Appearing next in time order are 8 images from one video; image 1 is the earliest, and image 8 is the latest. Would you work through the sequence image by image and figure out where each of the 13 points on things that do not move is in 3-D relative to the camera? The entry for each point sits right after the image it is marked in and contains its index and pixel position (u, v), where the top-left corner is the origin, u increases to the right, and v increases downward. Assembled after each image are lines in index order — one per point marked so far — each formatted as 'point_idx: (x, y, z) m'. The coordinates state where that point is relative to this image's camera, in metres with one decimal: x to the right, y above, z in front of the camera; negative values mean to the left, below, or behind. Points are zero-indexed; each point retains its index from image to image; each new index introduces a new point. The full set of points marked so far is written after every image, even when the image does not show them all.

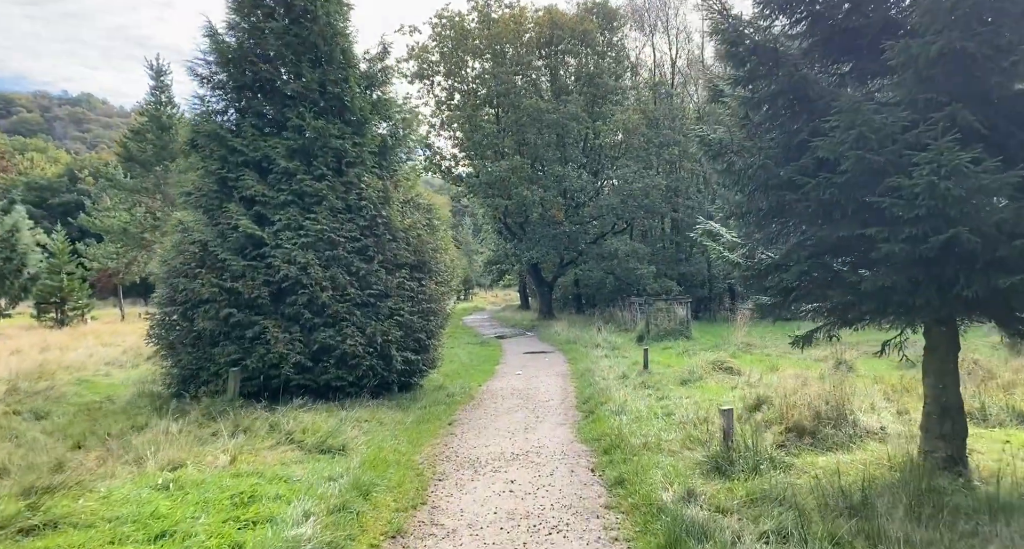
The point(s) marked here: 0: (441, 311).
0: (-1.3, -0.7, +15.8) m
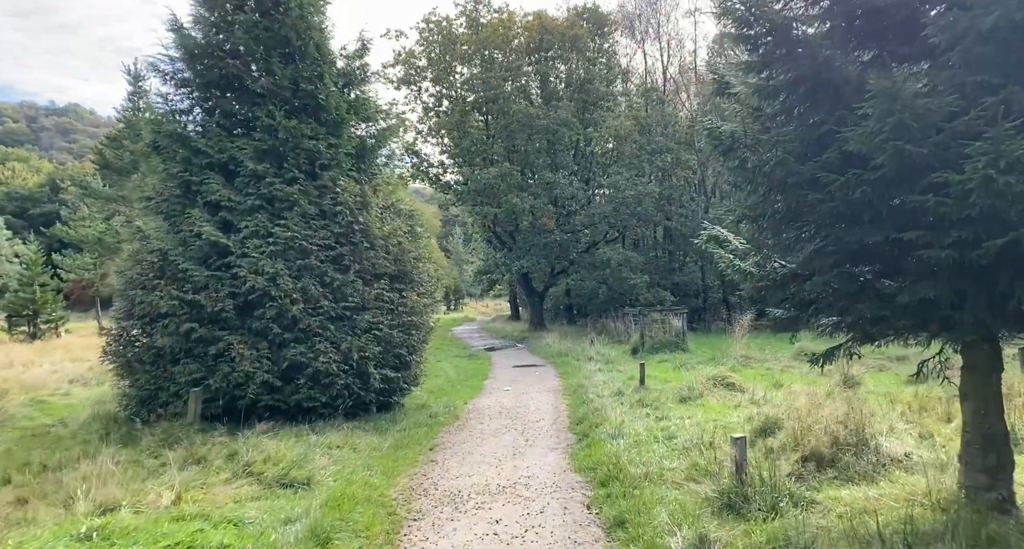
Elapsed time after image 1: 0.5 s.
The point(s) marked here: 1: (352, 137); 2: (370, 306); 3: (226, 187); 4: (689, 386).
0: (-1.5, -0.9, +14.8) m
1: (-2.6, +2.3, +14.3) m
2: (-2.2, -0.5, +13.6) m
3: (-4.3, +1.3, +13.2) m
4: (+3.1, -2.0, +15.3) m
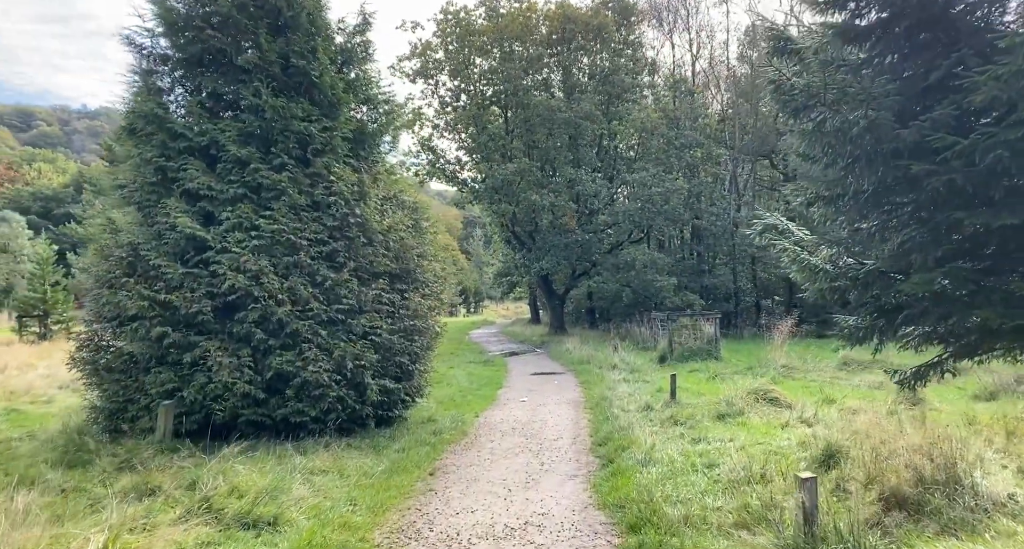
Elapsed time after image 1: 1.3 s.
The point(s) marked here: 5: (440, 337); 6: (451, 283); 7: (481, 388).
0: (-1.3, -0.8, +13.2) m
1: (-2.4, +2.3, +12.8) m
2: (-2.0, -0.5, +12.1) m
3: (-4.1, +1.3, +11.8) m
4: (+3.3, -2.0, +13.7) m
5: (-1.3, -1.0, +14.5) m
6: (-1.2, -0.1, +15.4) m
7: (-0.7, -2.6, +19.9) m
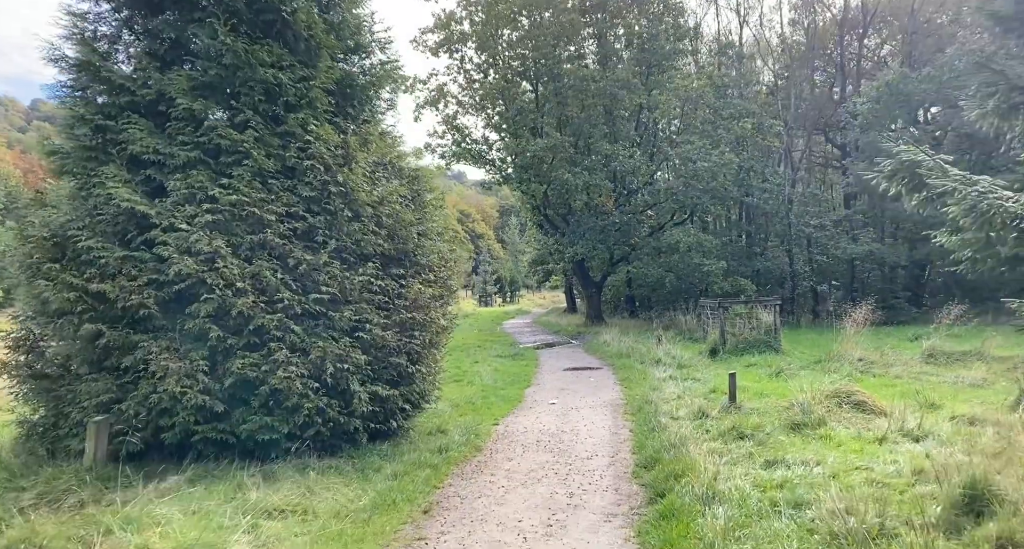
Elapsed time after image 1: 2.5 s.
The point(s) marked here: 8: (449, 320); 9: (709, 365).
0: (-1.0, -0.6, +10.9) m
1: (-2.1, +2.5, +10.5) m
2: (-1.8, -0.3, +9.8) m
3: (-3.9, +1.5, +9.6) m
4: (+3.6, -1.7, +11.2) m
5: (-0.9, -0.8, +12.2) m
6: (-0.8, +0.1, +13.1) m
7: (-0.1, -2.3, +17.6) m
8: (-0.9, -0.6, +12.1) m
9: (+4.2, -1.9, +18.6) m
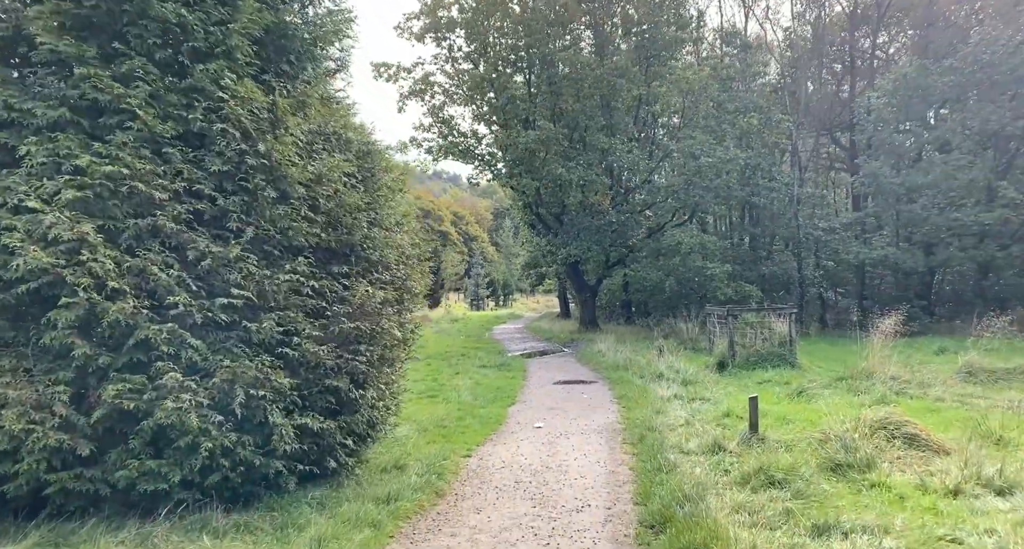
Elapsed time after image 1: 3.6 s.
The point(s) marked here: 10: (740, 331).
0: (-1.3, -0.6, +8.7) m
1: (-2.4, +2.5, +8.3) m
2: (-2.0, -0.3, +7.6) m
3: (-4.2, +1.6, +7.4) m
4: (+3.4, -1.7, +9.0) m
5: (-1.2, -0.8, +10.0) m
6: (-1.1, +0.1, +10.9) m
7: (-0.4, -2.3, +15.4) m
8: (-1.2, -0.6, +9.9) m
9: (+3.9, -2.0, +16.5) m
10: (+4.8, -1.2, +18.3) m
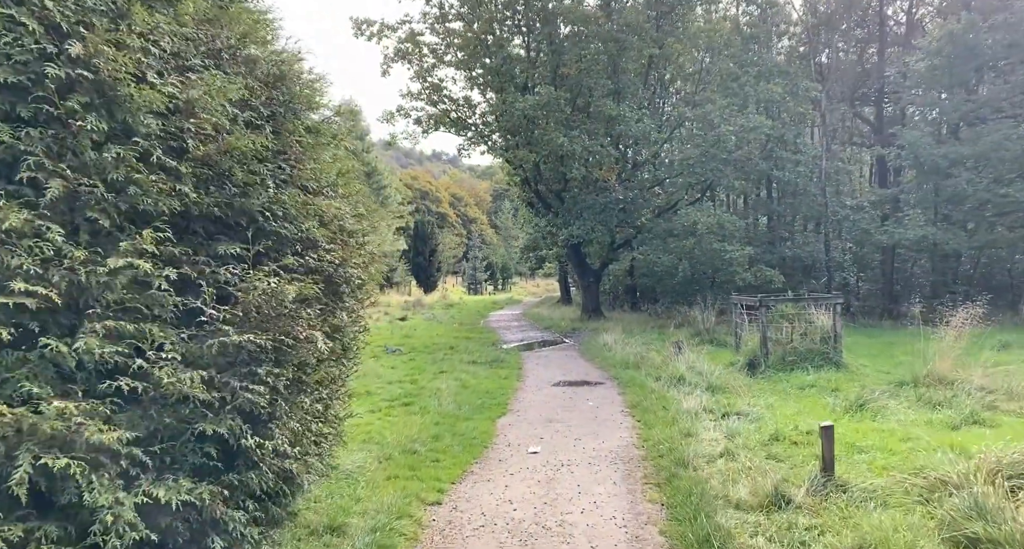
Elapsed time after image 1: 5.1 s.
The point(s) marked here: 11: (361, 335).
0: (-1.4, -0.5, +5.9) m
1: (-2.5, +2.6, +5.4) m
2: (-2.2, -0.2, +4.7) m
3: (-4.3, +1.6, +4.5) m
4: (+3.2, -1.6, +6.2) m
5: (-1.4, -0.7, +7.1) m
6: (-1.2, +0.3, +8.0) m
7: (-0.6, -2.1, +12.5) m
8: (-1.3, -0.5, +7.0) m
9: (+3.7, -1.8, +13.6) m
10: (+4.6, -0.9, +15.4) m
11: (-1.4, -0.6, +8.1) m
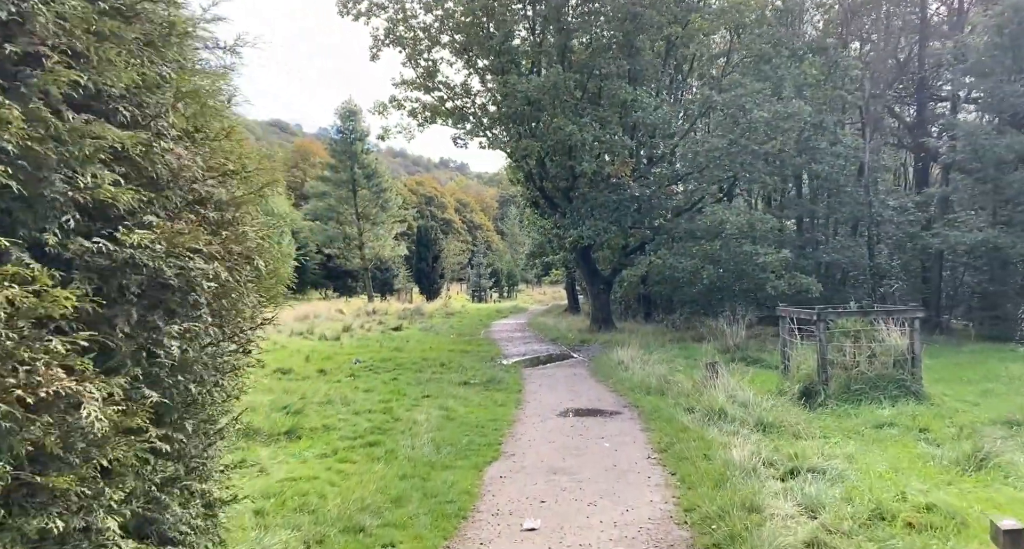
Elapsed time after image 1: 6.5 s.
0: (-1.5, -0.5, +2.9) m
1: (-2.6, +2.6, +2.5) m
2: (-2.3, -0.1, +1.8) m
3: (-4.4, +1.7, +1.5) m
4: (+3.1, -1.6, +3.1) m
5: (-1.5, -0.6, +4.2) m
6: (-1.3, +0.3, +5.0) m
7: (-0.6, -2.1, +9.6) m
8: (-1.5, -0.5, +4.0) m
9: (+3.7, -1.8, +10.6) m
10: (+4.6, -1.0, +12.4) m
11: (-1.5, -0.6, +5.2) m
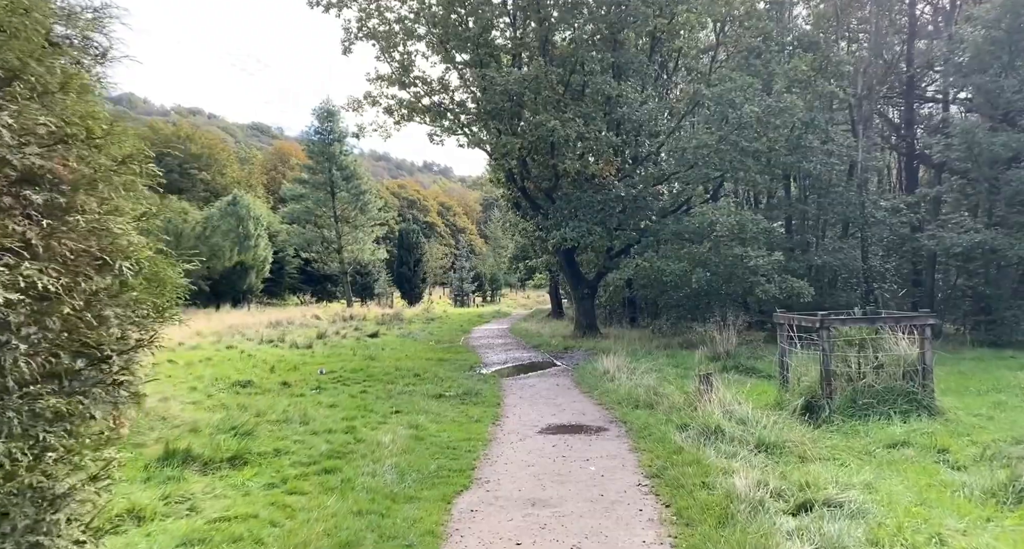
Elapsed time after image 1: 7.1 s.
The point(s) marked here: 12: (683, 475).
0: (-1.7, -0.5, +1.7) m
1: (-2.8, +2.6, +1.3) m
2: (-2.4, -0.2, +0.6) m
3: (-4.5, +1.7, +0.3) m
4: (+2.9, -1.6, +2.0) m
5: (-1.6, -0.7, +3.0) m
6: (-1.5, +0.2, +3.9) m
7: (-0.9, -2.1, +8.4) m
8: (-1.6, -0.5, +2.9) m
9: (+3.4, -1.9, +9.5) m
10: (+4.3, -1.0, +11.3) m
11: (-1.7, -0.6, +4.0) m
12: (+1.7, -1.9, +8.7) m
